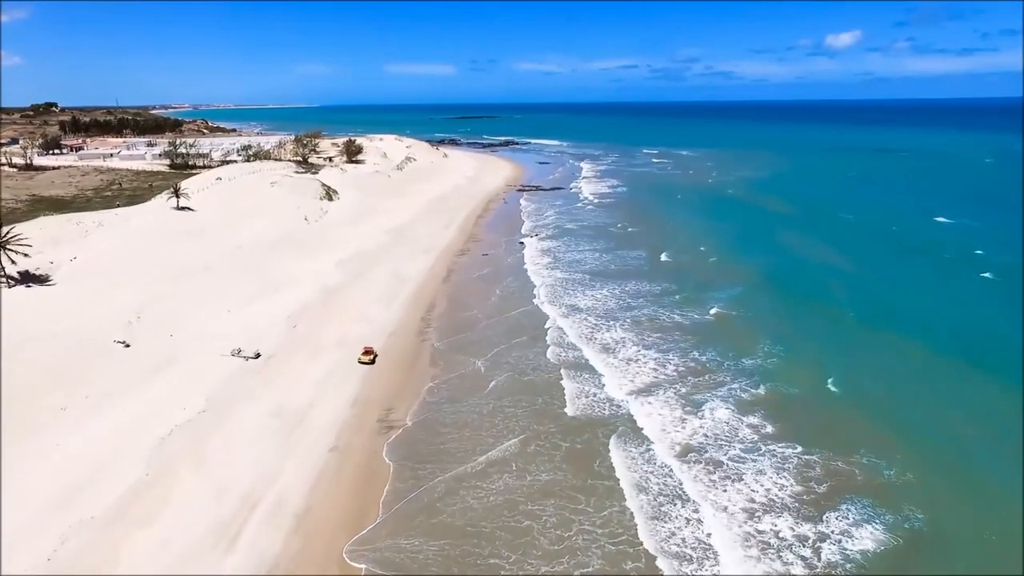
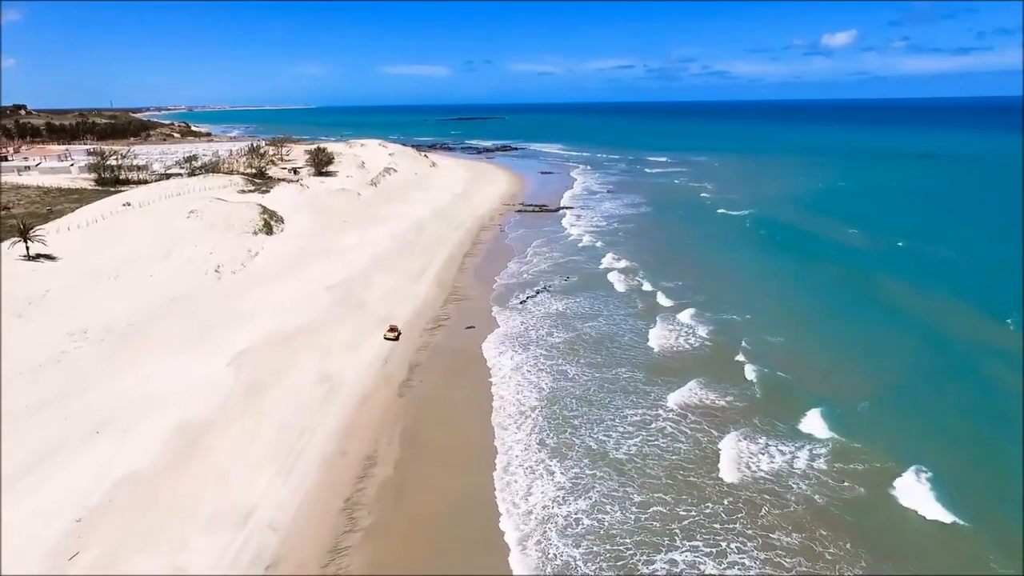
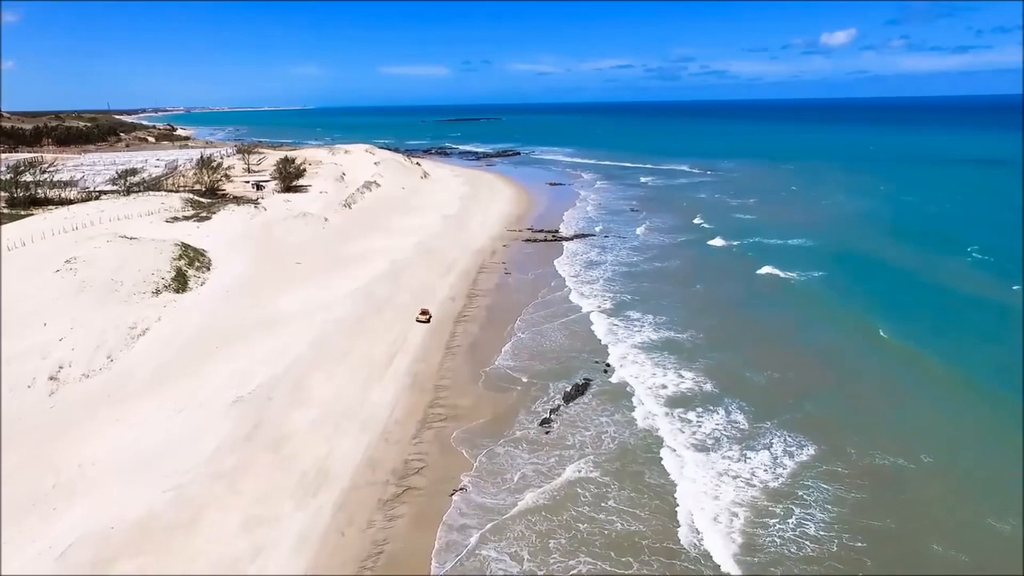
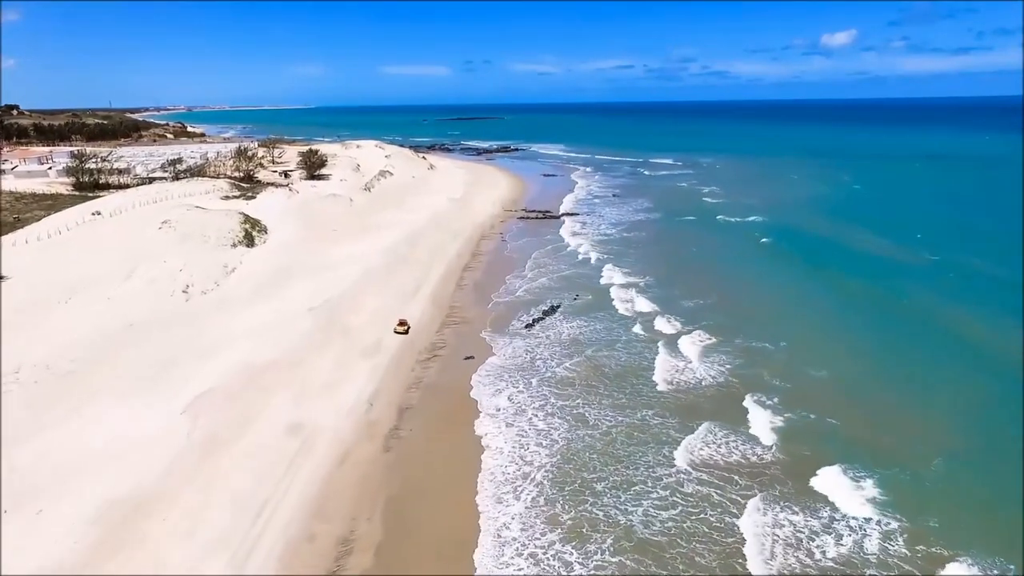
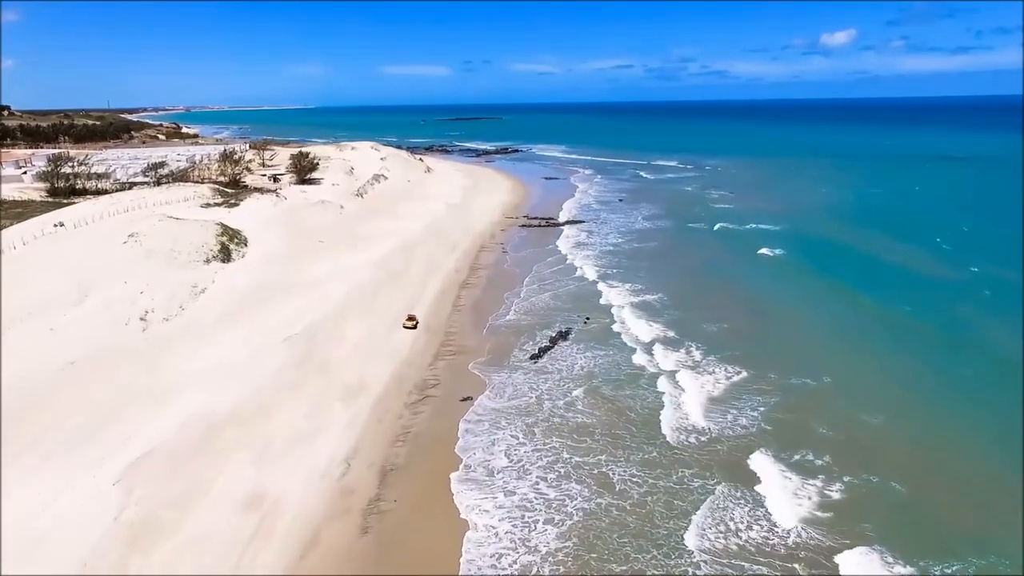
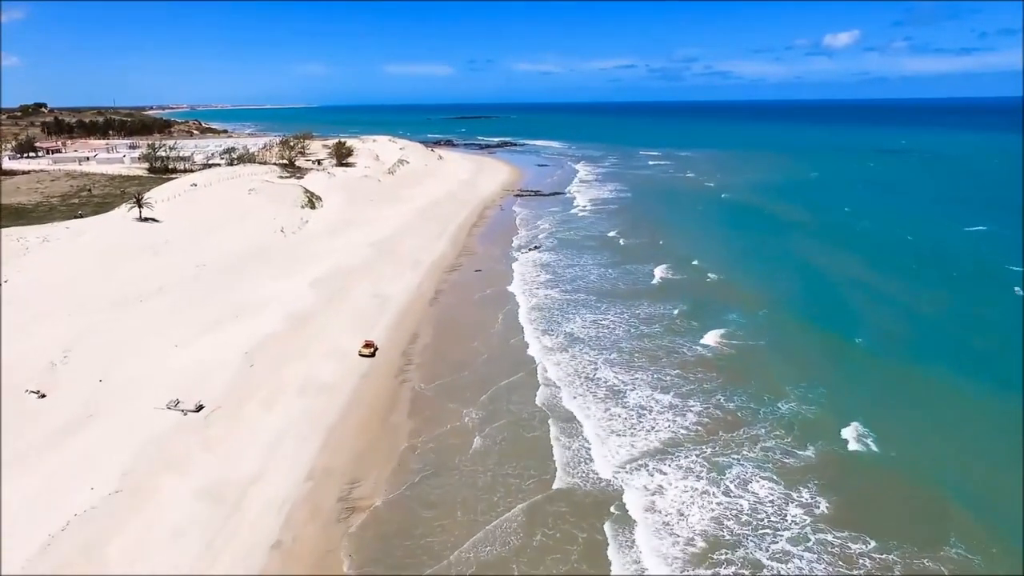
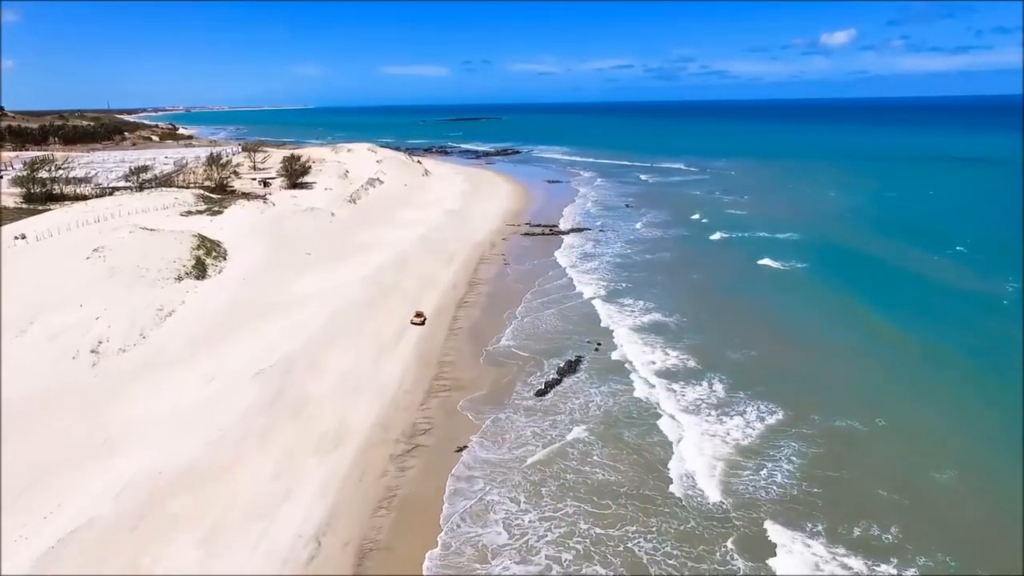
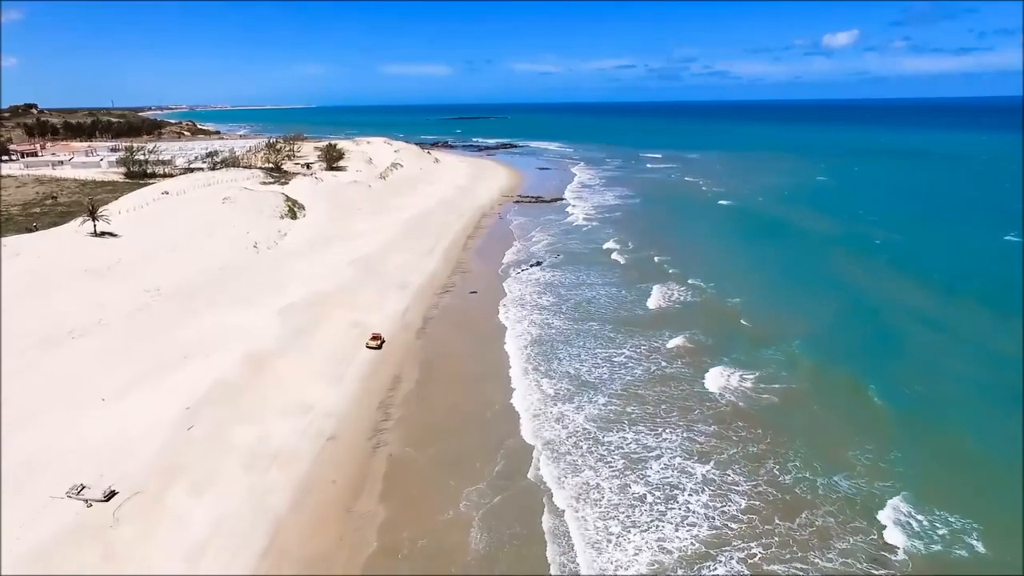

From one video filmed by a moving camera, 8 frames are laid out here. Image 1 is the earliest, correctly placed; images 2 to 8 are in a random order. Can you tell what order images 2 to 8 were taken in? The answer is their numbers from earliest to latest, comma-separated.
6, 8, 2, 4, 5, 7, 3
